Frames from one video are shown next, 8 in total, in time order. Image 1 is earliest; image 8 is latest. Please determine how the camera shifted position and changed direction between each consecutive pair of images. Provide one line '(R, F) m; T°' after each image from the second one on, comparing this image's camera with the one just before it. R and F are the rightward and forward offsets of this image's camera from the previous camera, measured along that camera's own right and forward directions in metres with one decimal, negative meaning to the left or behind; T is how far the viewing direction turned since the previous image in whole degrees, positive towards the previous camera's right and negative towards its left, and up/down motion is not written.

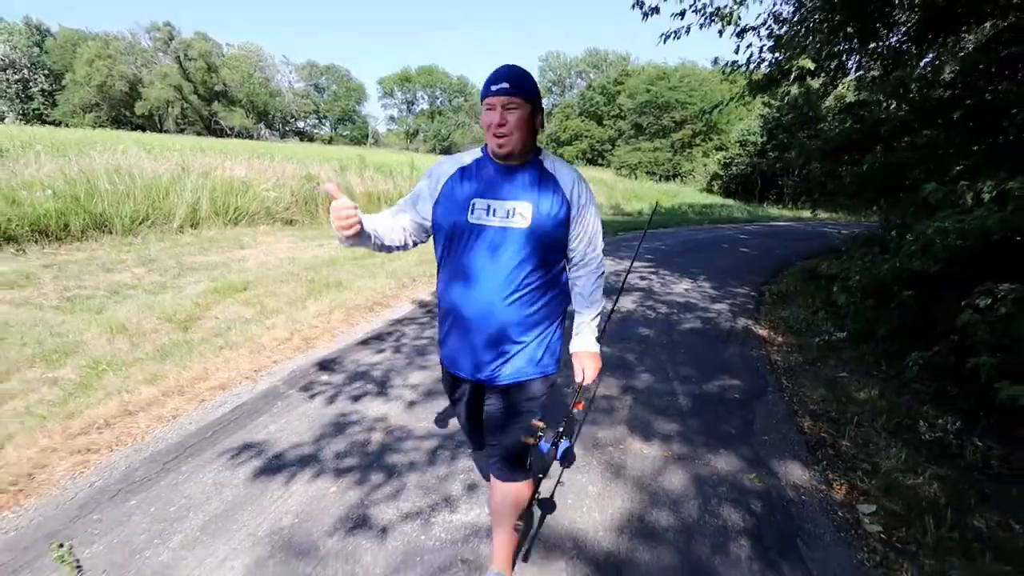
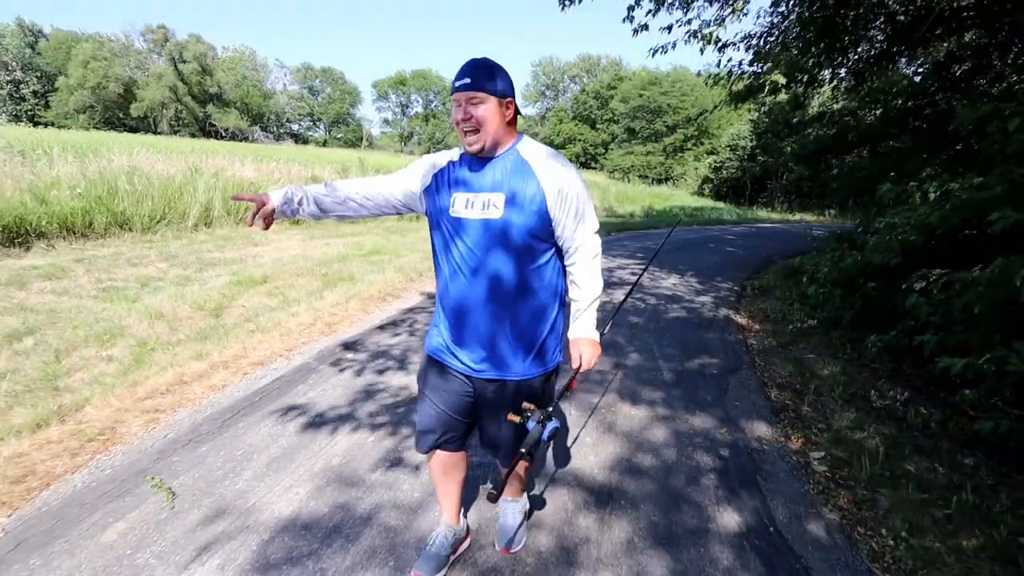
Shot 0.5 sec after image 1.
(-0.1, -0.5) m; +1°
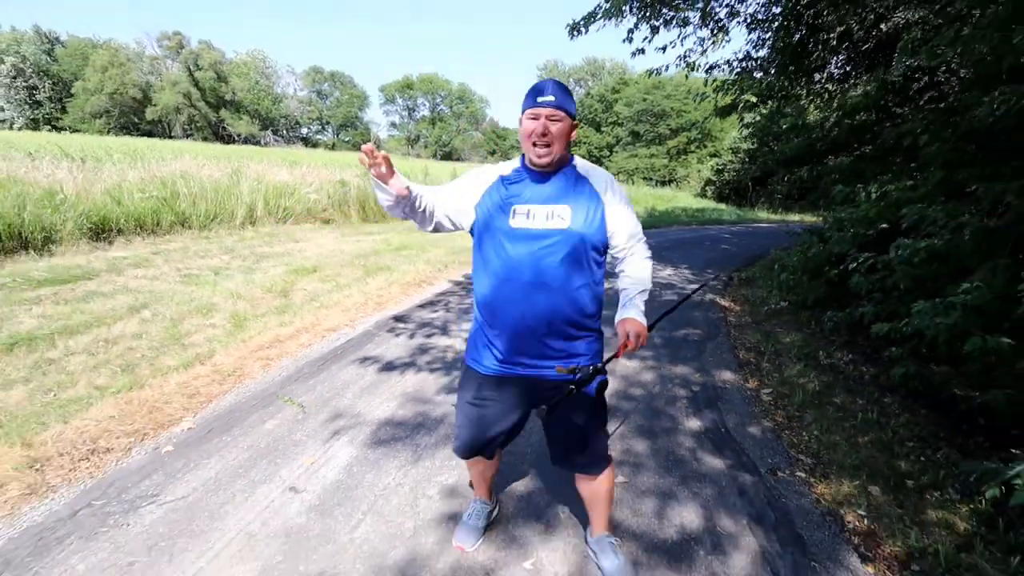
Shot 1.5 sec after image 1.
(-0.2, -1.1) m; -1°
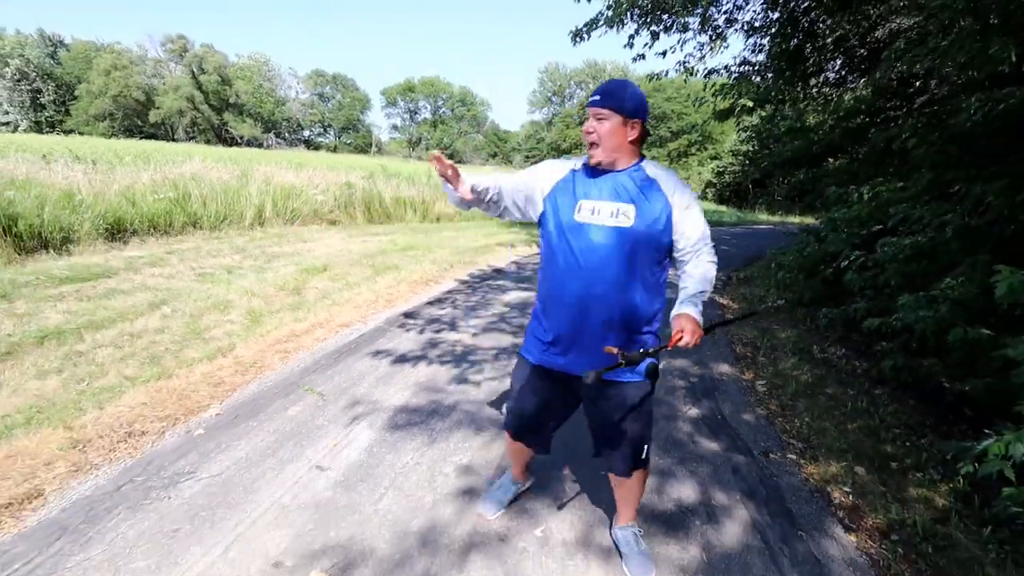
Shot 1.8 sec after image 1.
(0.0, -0.2) m; 0°
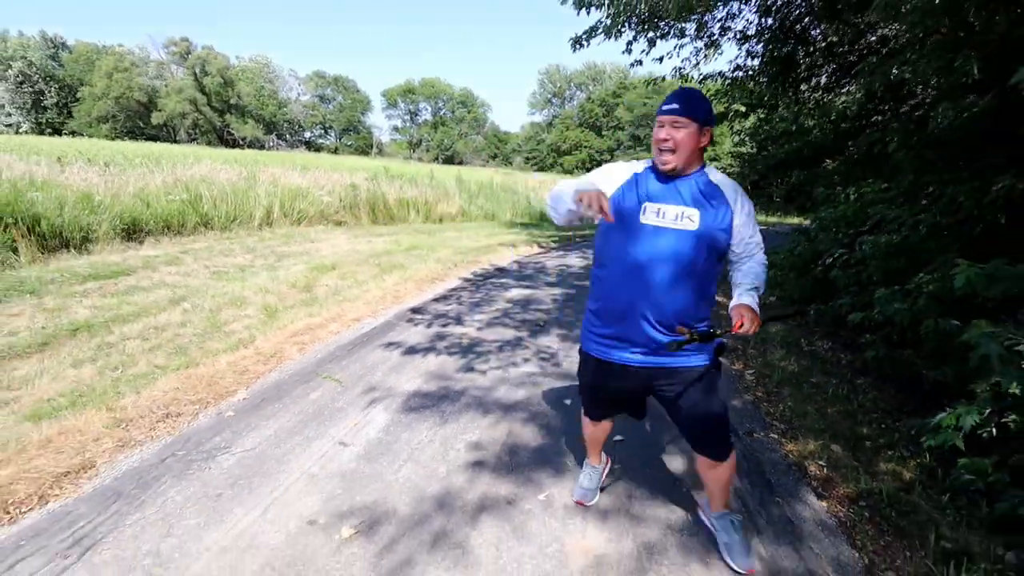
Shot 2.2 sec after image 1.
(0.0, -0.3) m; 0°
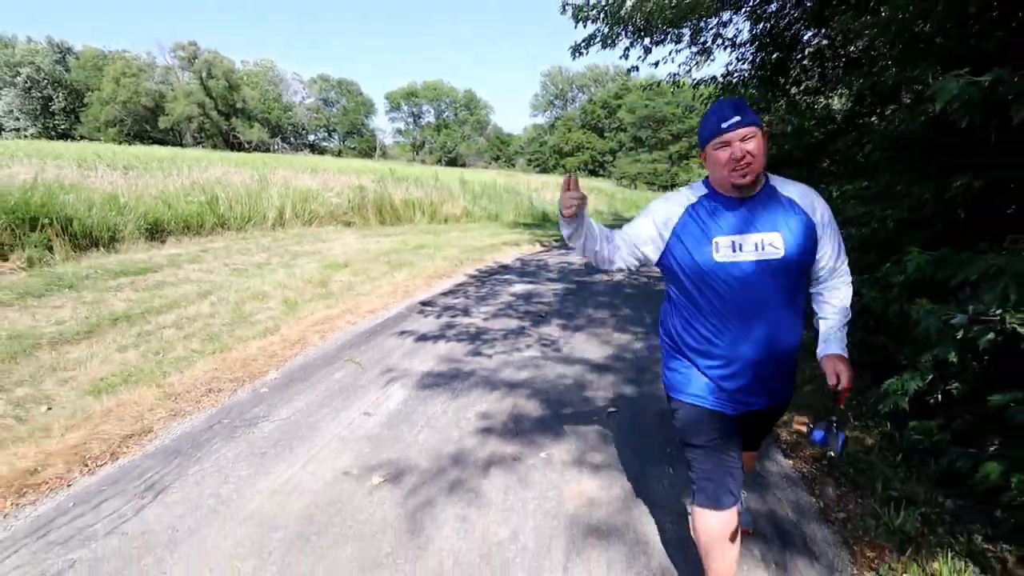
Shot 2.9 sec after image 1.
(0.0, -0.4) m; 0°
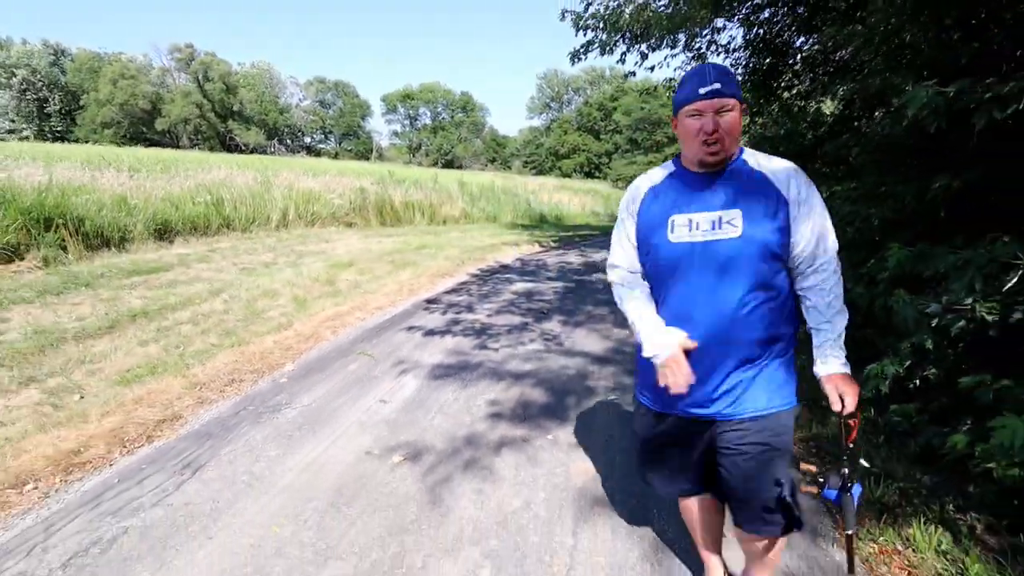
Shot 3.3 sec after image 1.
(-0.1, -0.2) m; 0°
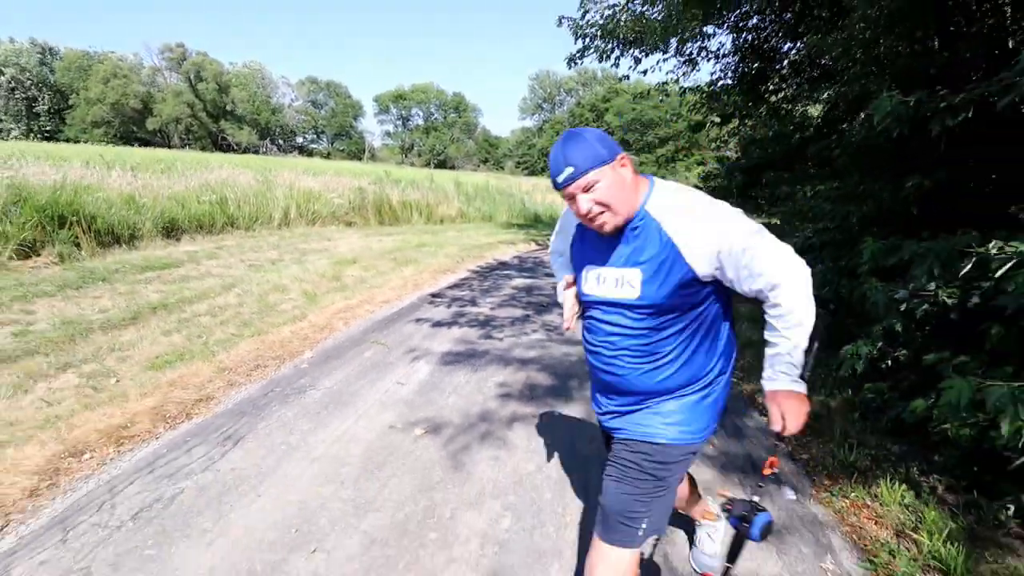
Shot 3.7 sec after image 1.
(-0.1, -0.3) m; +1°
